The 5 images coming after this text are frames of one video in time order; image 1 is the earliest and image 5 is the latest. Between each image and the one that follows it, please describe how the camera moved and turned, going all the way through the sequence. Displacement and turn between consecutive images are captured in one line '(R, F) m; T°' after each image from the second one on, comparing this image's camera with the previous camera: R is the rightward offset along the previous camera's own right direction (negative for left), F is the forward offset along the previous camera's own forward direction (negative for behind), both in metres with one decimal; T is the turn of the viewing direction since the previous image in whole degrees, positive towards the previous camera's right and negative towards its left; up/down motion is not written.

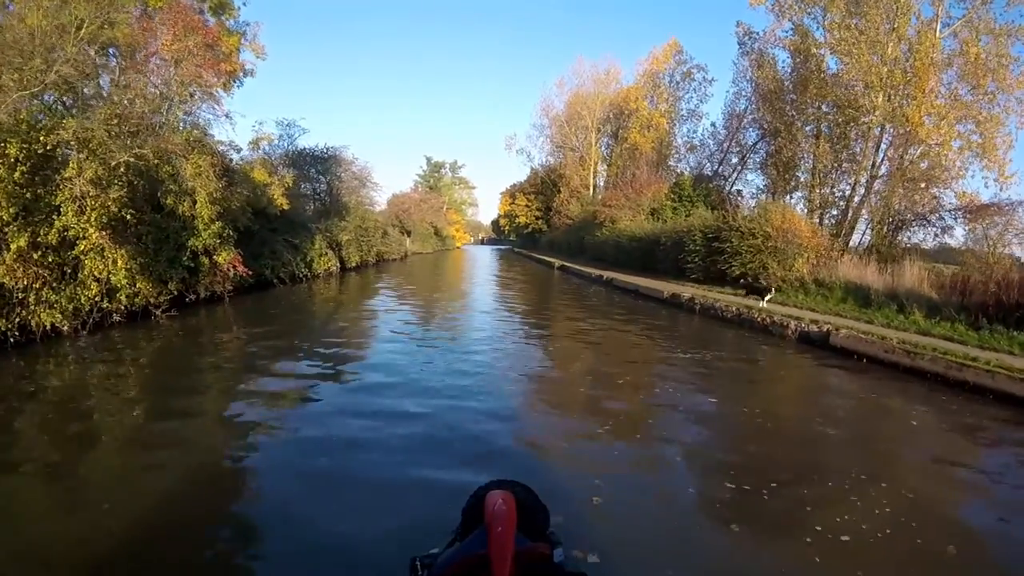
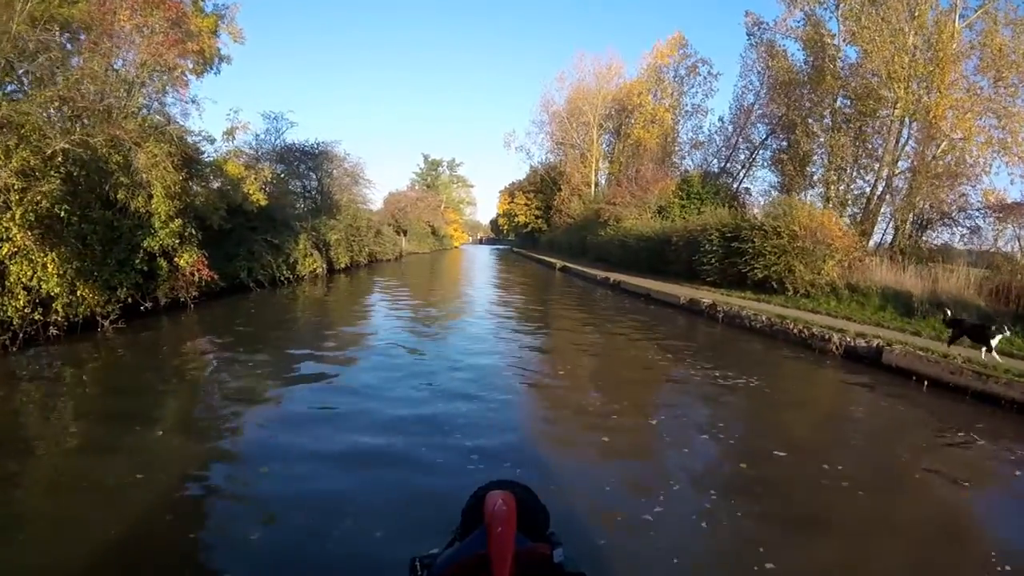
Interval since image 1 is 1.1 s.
(0.0, +1.7) m; 0°
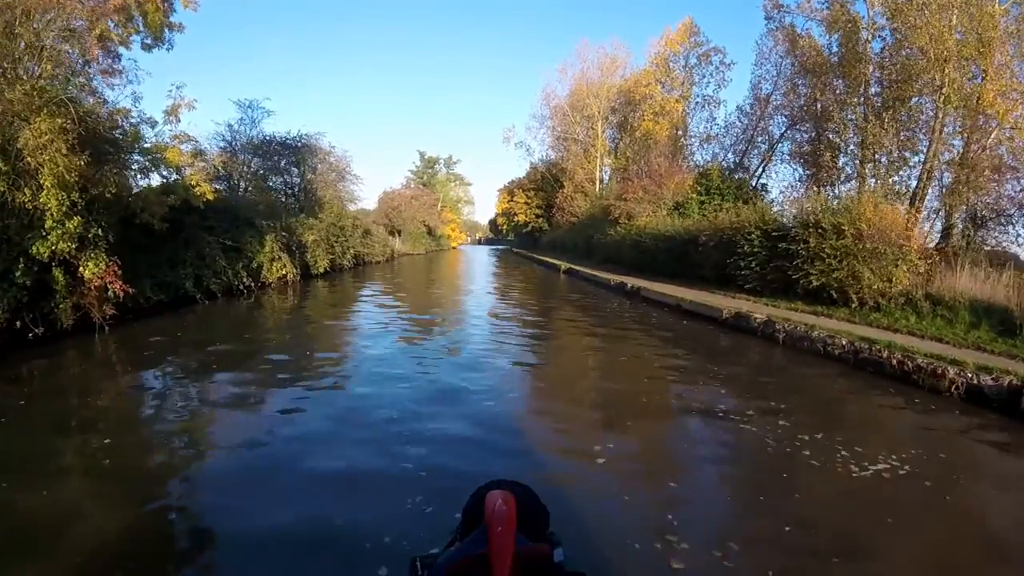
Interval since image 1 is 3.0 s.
(-0.1, +2.9) m; 0°
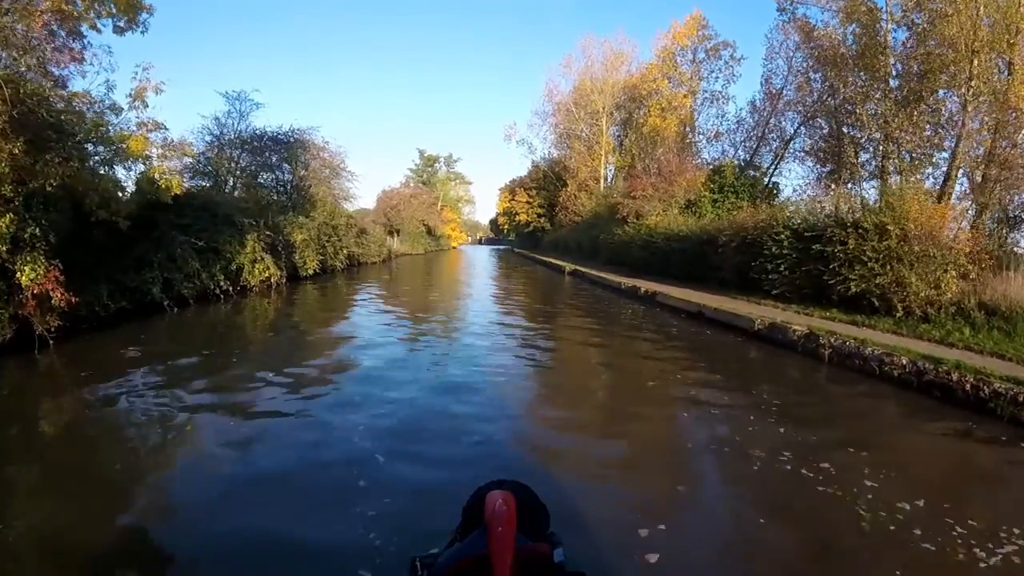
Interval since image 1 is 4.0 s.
(-0.1, +1.4) m; 0°
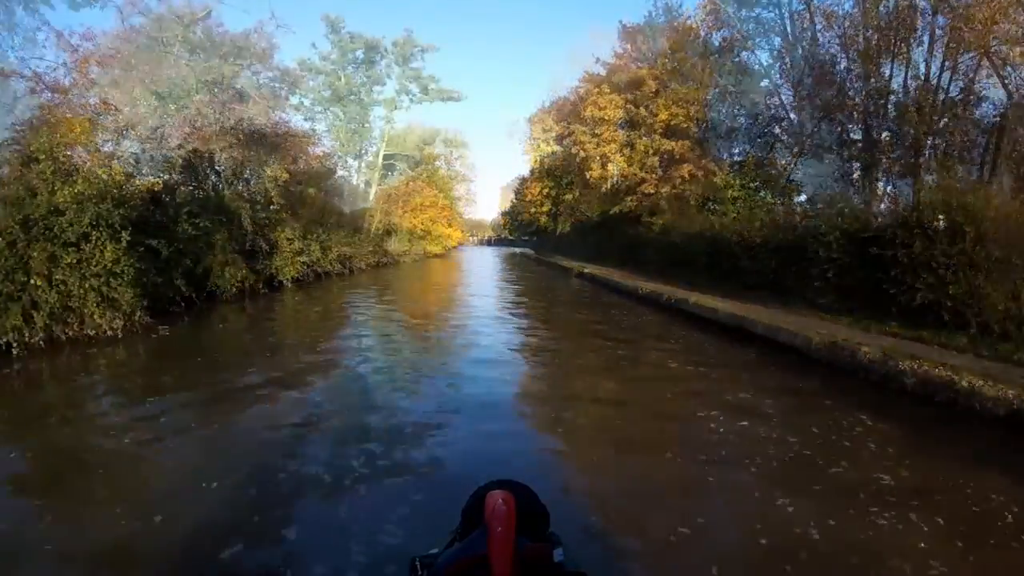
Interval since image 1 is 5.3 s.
(-0.1, +1.8) m; 0°
